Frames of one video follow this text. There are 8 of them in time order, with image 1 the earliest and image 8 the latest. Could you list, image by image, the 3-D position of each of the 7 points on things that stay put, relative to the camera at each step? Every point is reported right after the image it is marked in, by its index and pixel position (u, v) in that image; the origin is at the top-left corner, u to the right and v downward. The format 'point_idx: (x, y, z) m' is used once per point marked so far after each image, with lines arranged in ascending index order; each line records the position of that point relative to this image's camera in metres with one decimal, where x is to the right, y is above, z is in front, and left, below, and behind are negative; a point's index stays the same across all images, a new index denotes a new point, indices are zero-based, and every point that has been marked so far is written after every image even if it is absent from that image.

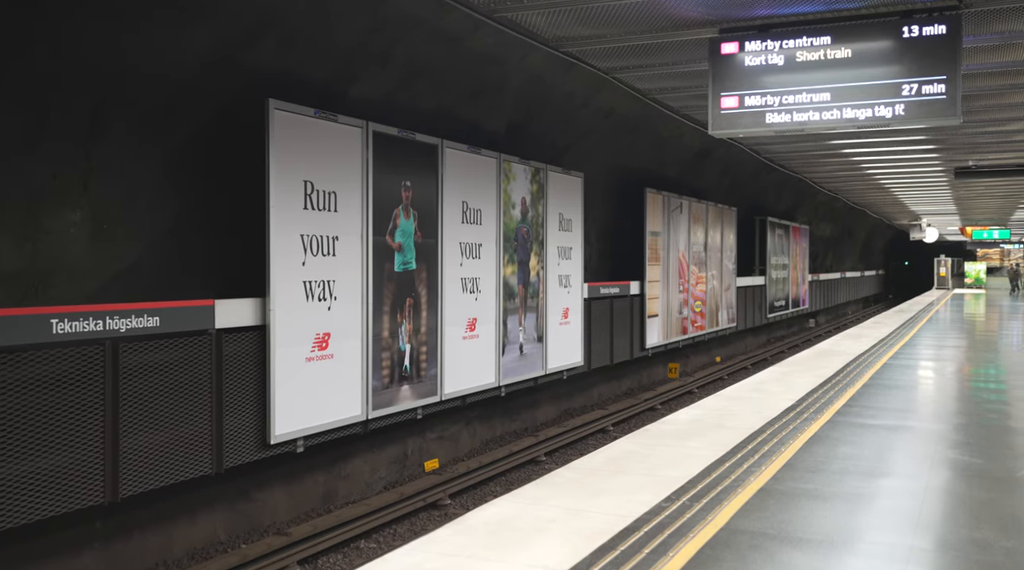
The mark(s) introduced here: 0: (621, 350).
0: (+1.4, -0.9, +12.9) m
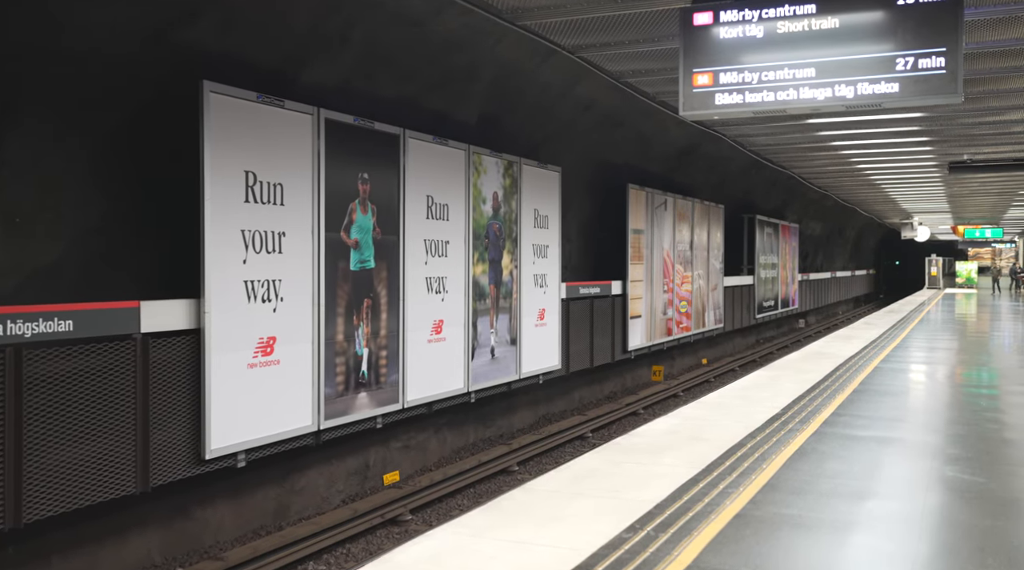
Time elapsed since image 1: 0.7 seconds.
0: (+1.1, -0.9, +12.4) m
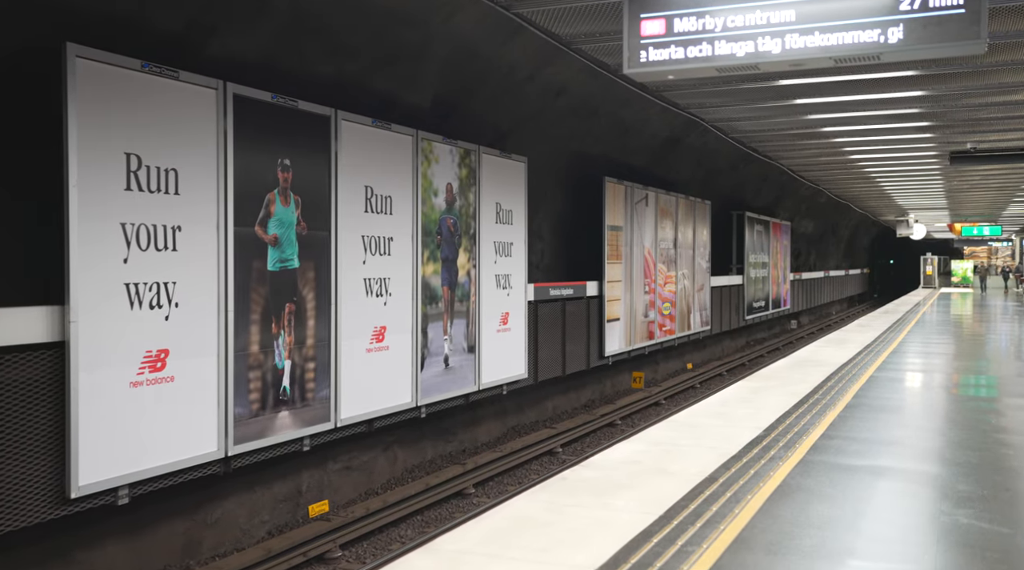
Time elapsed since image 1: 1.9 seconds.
0: (+0.7, -0.9, +11.4) m
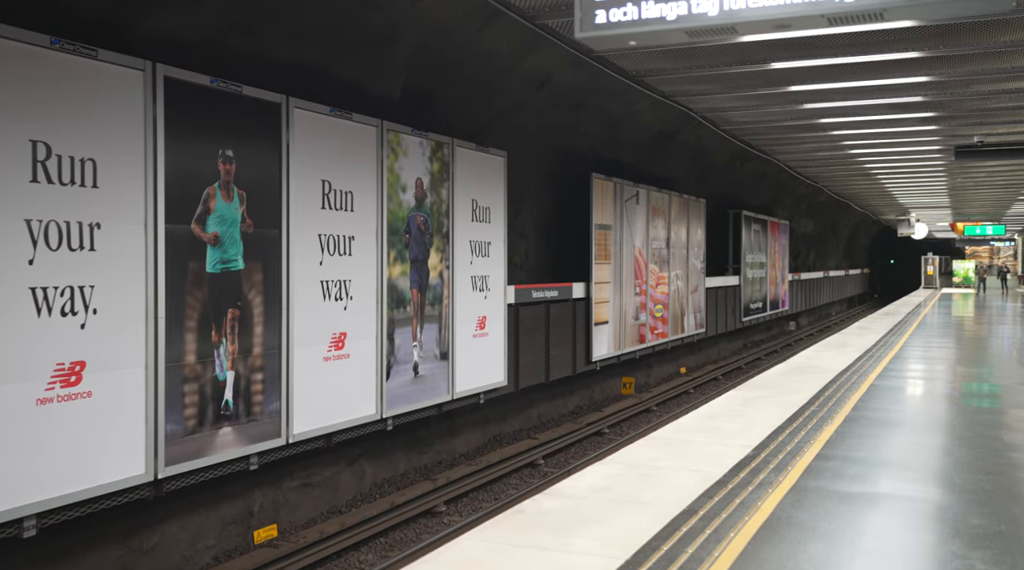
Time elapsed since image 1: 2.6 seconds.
0: (+0.5, -0.9, +10.9) m
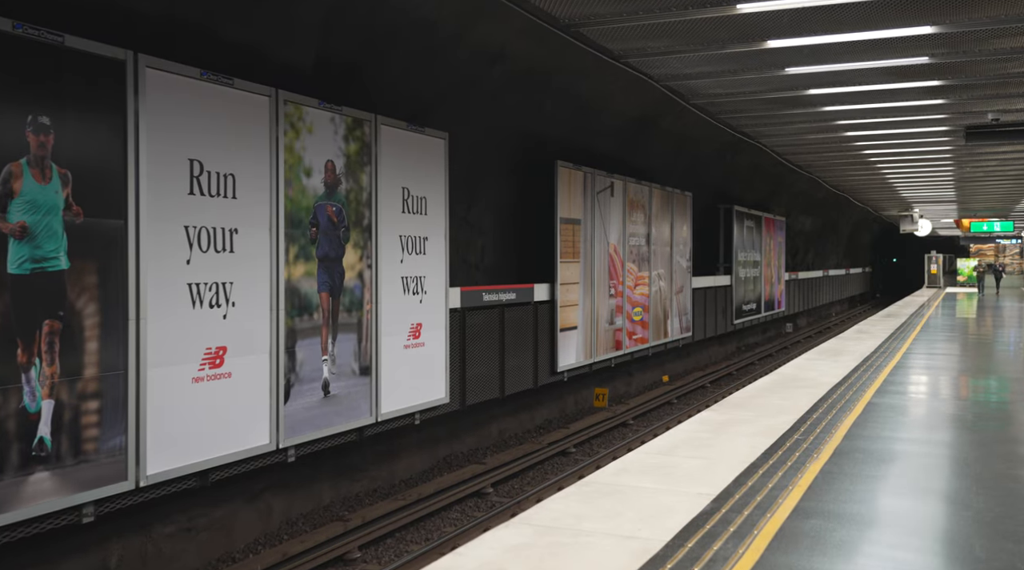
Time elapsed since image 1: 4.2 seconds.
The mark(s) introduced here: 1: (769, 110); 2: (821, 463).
0: (+0.1, -0.9, +9.7) m
1: (+2.8, +1.9, +10.5) m
2: (+2.0, -1.1, +6.2) m
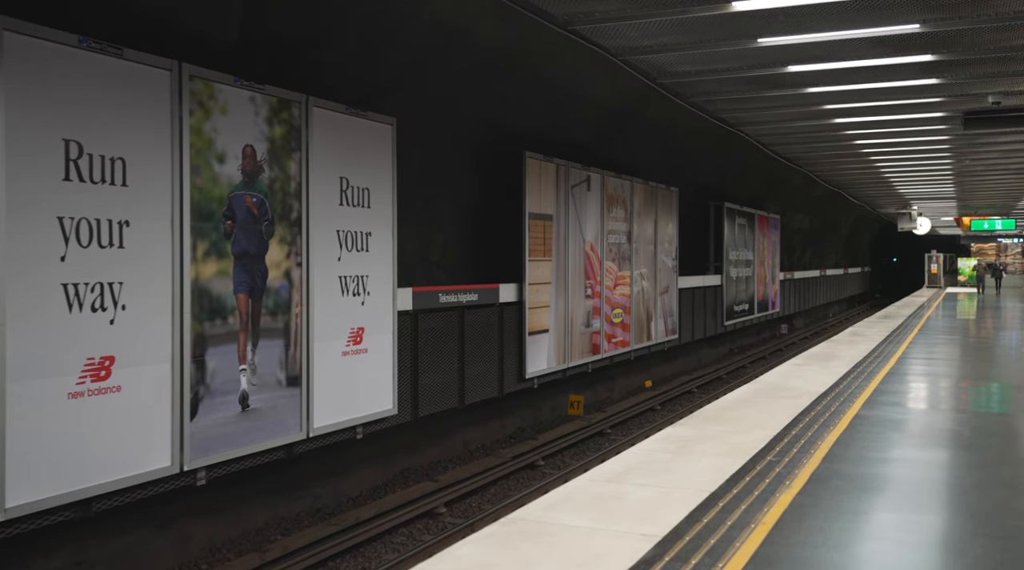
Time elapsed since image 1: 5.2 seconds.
0: (-0.3, -0.9, +8.9) m
1: (+2.5, +1.9, +9.8) m
2: (+1.7, -1.1, +5.5) m
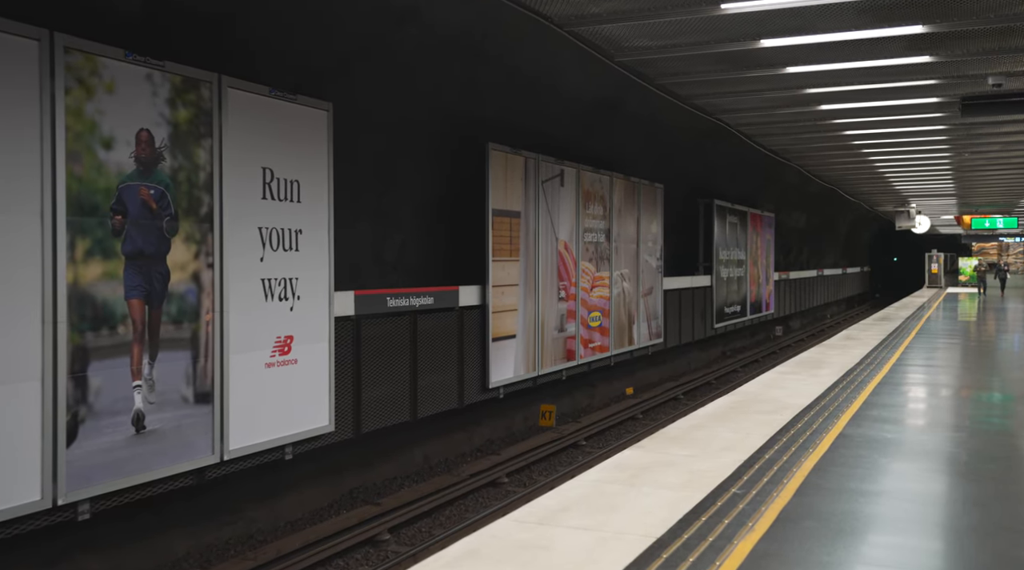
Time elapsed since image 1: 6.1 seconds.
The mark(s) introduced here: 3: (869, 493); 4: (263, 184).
0: (-0.6, -0.9, +8.2) m
1: (+2.1, +1.9, +9.1) m
2: (+1.3, -1.2, +4.8) m
3: (+2.1, -1.1, +5.5) m
4: (-1.6, +0.6, +6.0) m
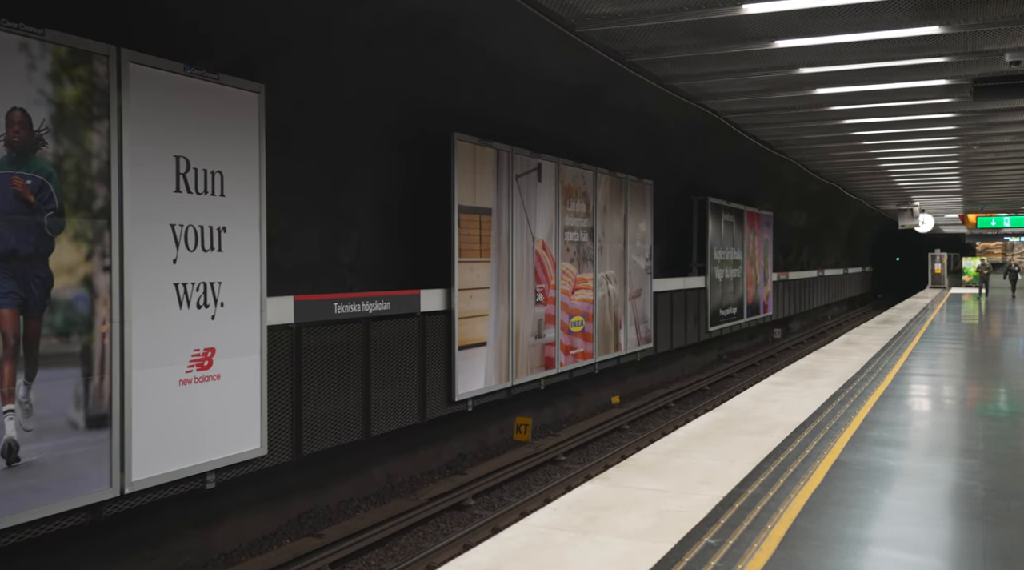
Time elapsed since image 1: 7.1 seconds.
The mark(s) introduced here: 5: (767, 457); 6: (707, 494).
0: (-0.9, -1.0, +7.5) m
1: (+1.8, +1.9, +8.3) m
2: (+1.0, -1.2, +4.0) m
3: (+1.8, -1.2, +4.8) m
4: (-1.8, +0.6, +5.2) m
5: (+1.8, -1.1, +6.5) m
6: (+1.2, -1.2, +5.8) m
